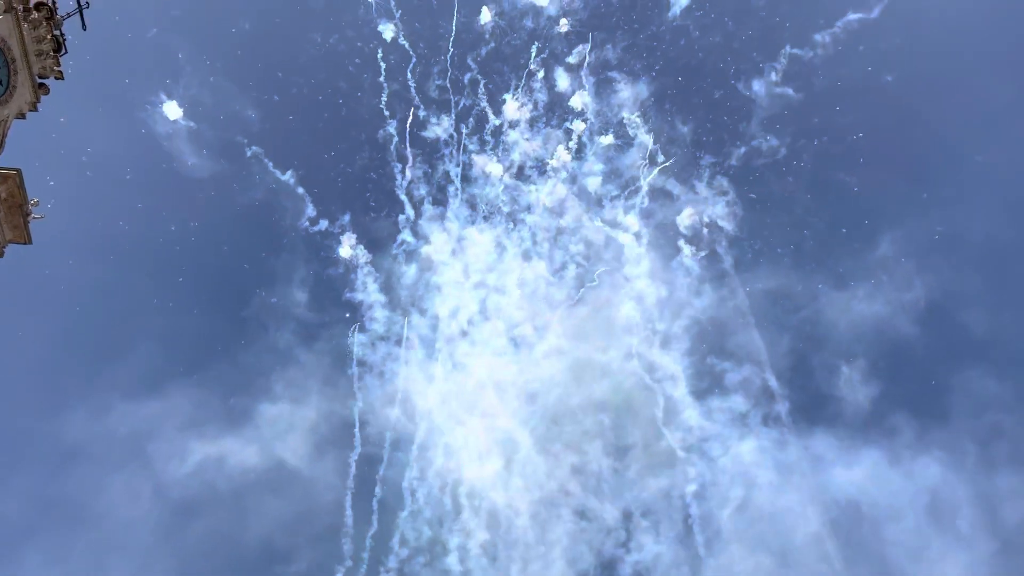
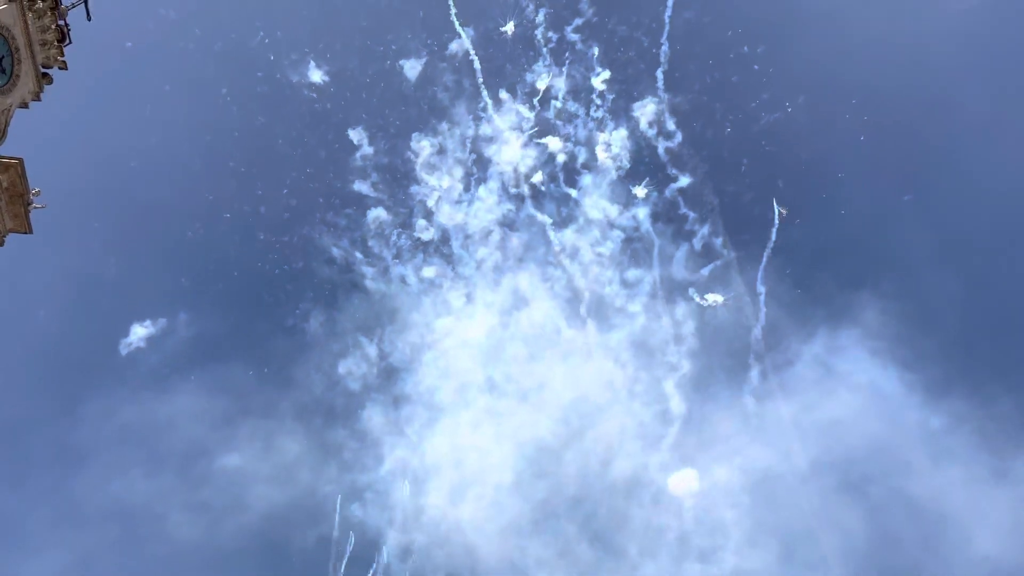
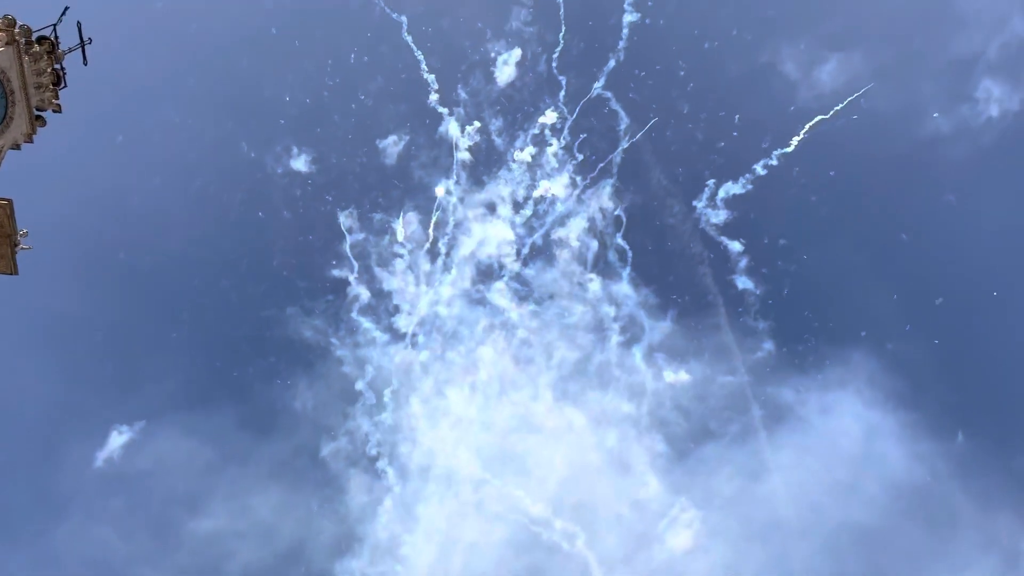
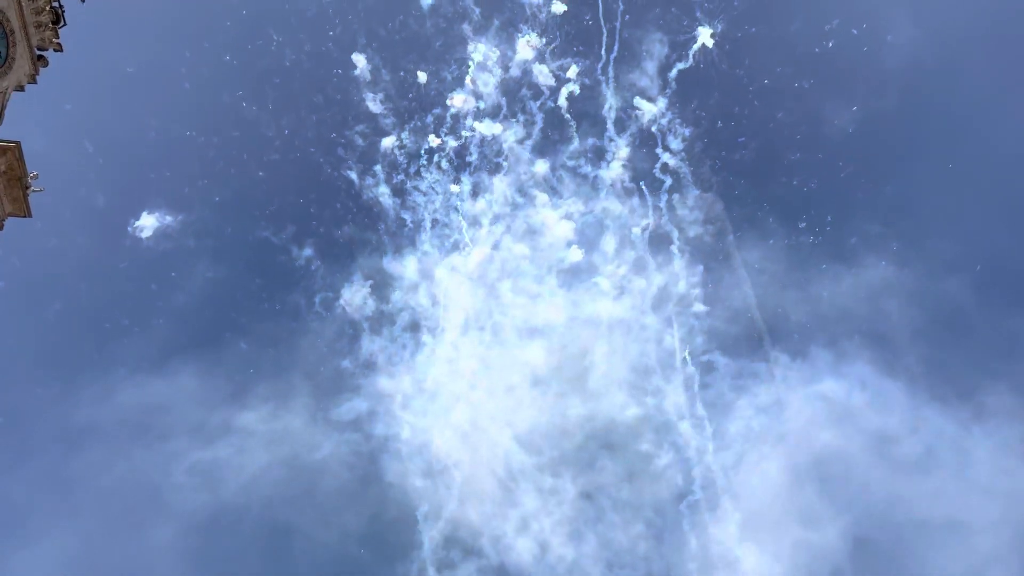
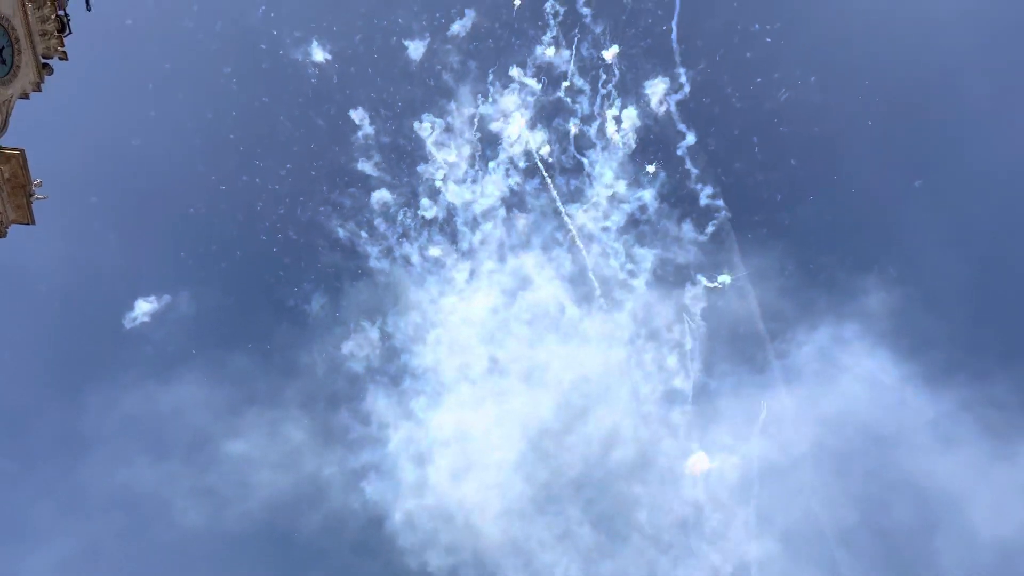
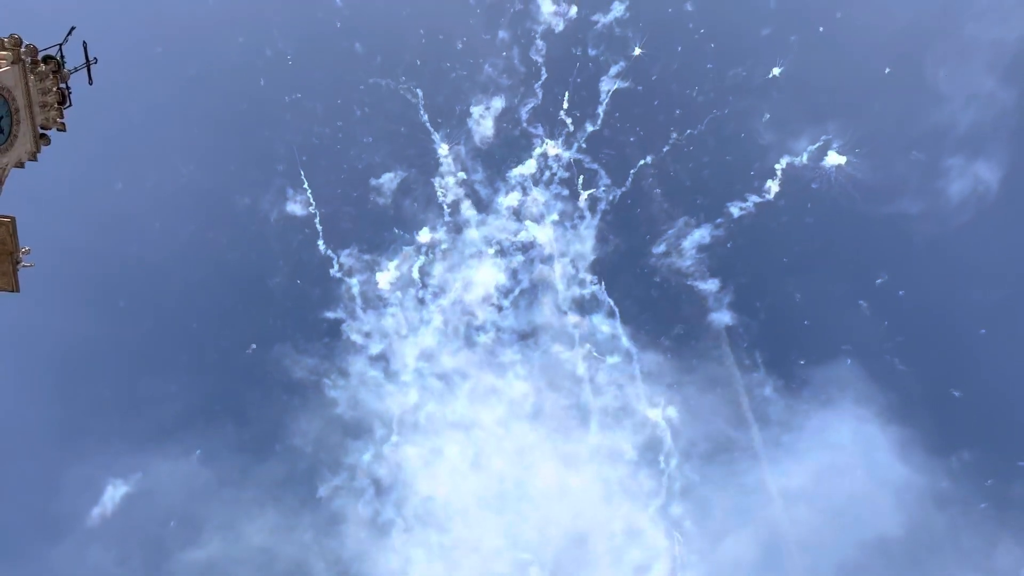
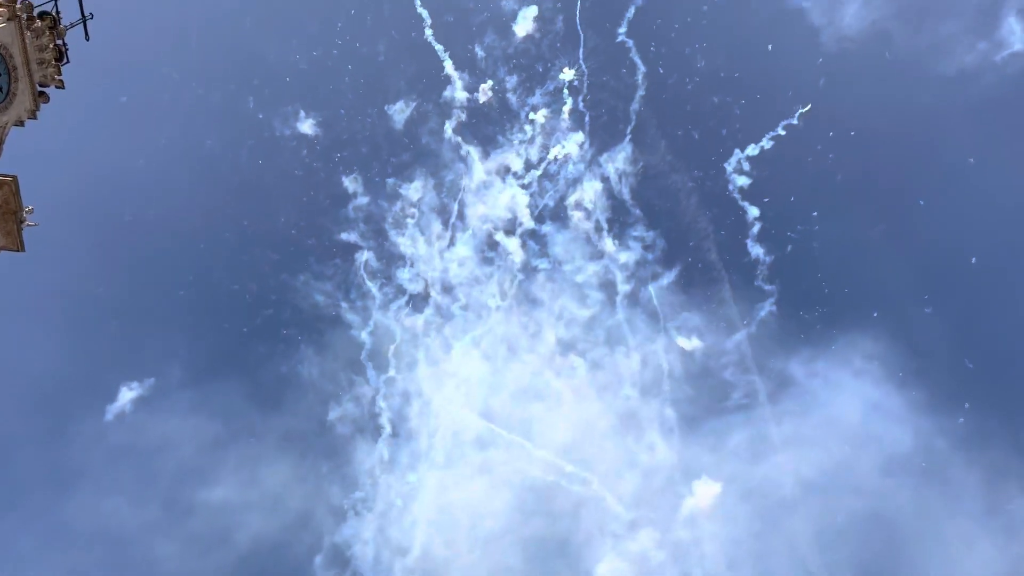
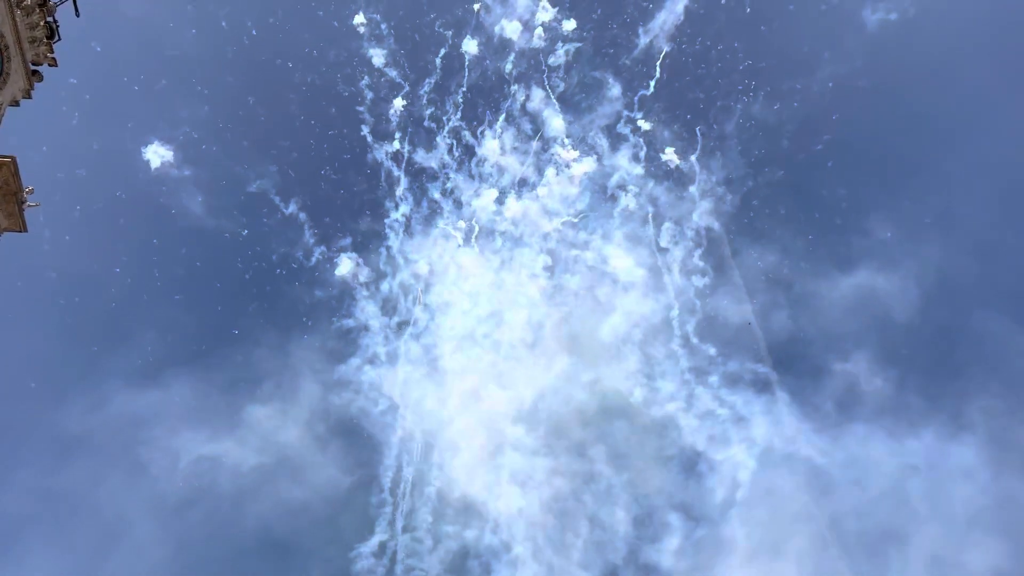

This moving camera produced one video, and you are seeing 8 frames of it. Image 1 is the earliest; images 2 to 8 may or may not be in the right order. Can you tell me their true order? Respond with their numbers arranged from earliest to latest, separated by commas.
8, 4, 5, 2, 7, 3, 6
